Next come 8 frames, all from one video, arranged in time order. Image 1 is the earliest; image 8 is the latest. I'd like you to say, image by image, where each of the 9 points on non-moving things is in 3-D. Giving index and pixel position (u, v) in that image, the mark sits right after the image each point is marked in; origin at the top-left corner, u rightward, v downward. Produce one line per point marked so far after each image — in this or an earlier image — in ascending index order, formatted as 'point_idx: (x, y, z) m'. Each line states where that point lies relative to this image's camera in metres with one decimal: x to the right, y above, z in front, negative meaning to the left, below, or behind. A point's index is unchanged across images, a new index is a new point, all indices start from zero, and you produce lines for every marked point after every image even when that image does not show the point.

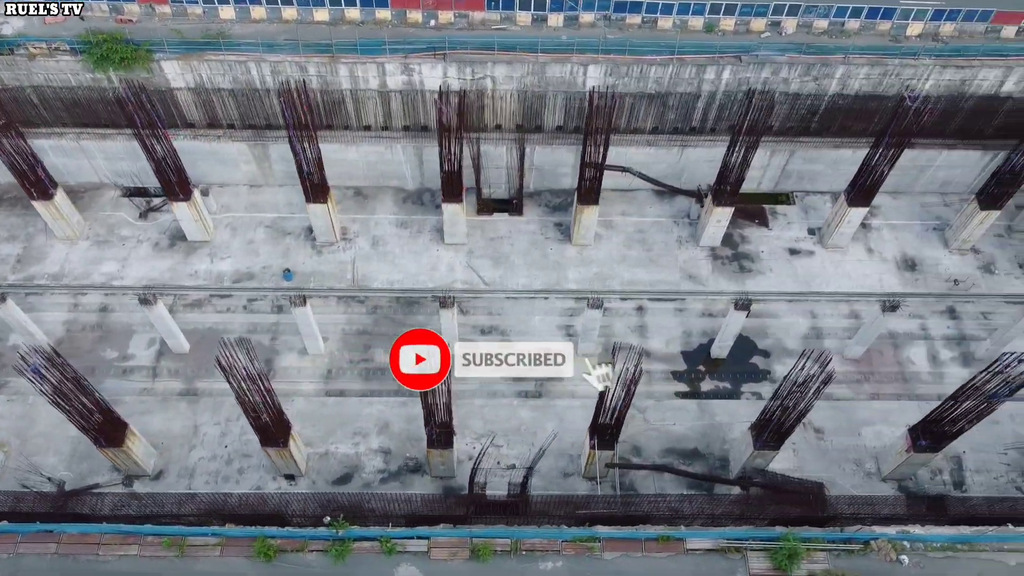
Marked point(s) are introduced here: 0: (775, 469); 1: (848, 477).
0: (+6.5, -4.5, +19.7) m
1: (+8.3, -4.7, +19.6) m
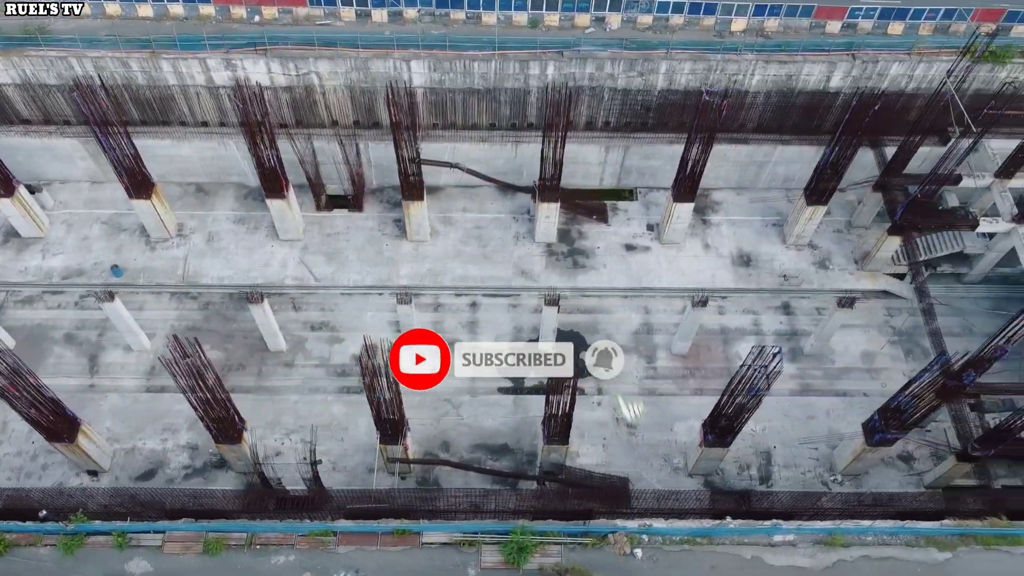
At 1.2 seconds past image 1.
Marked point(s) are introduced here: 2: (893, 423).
0: (+1.7, -4.4, +19.7) m
1: (+3.5, -4.5, +19.6) m
2: (+8.4, -3.0, +17.5) m
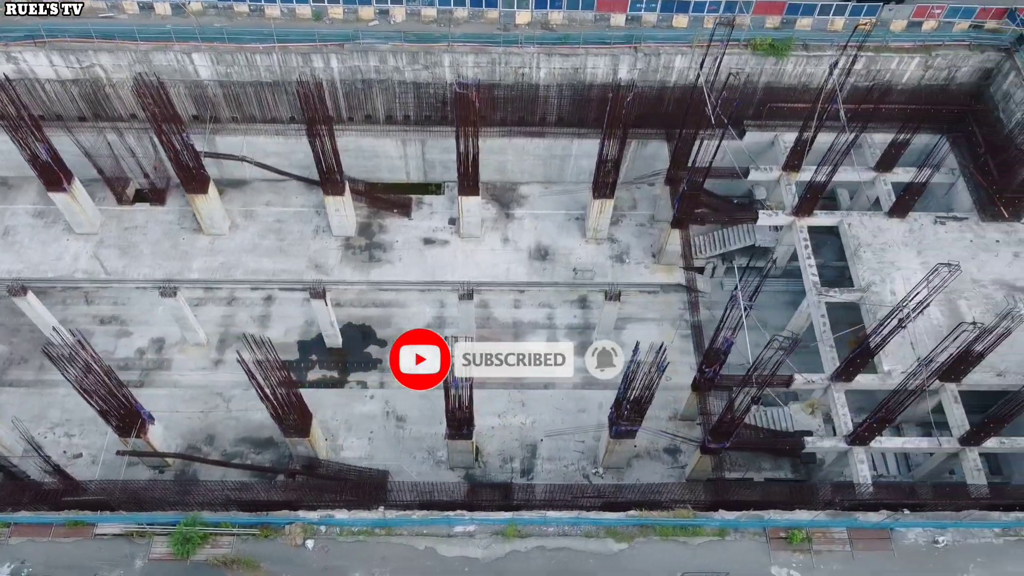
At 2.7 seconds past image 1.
0: (-4.2, -4.2, +19.6) m
1: (-2.4, -4.4, +19.5) m
2: (+2.5, -2.8, +17.4) m
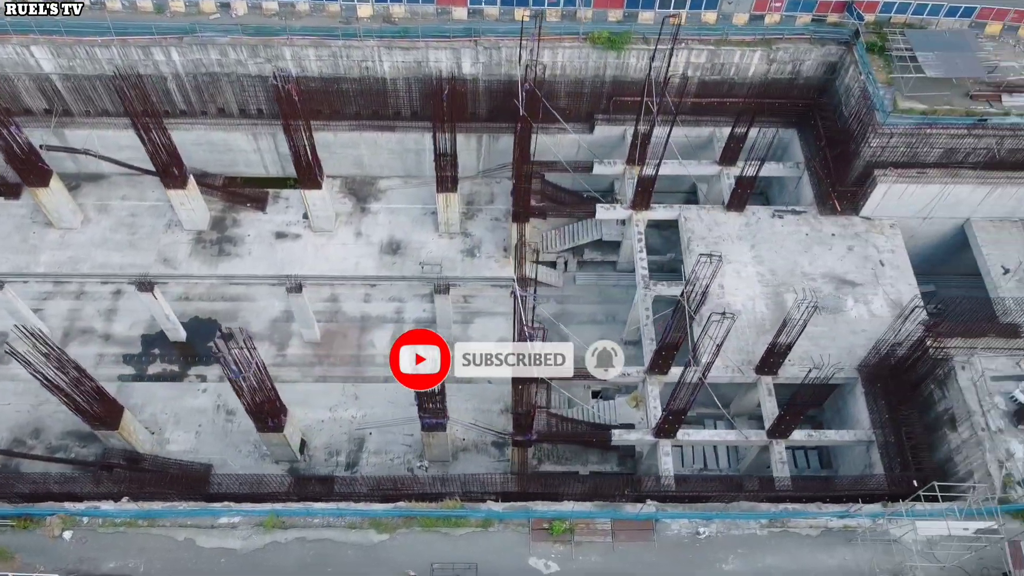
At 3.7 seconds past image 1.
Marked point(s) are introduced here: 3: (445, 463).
0: (-8.5, -4.0, +19.6) m
1: (-6.7, -4.2, +19.5) m
2: (-1.8, -2.6, +17.4) m
3: (-1.6, -4.3, +19.4) m
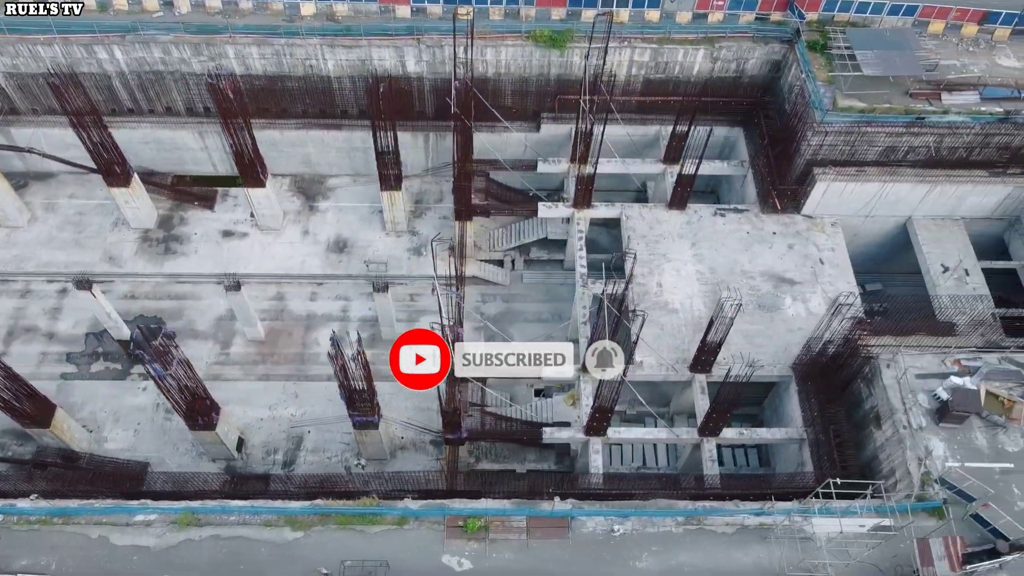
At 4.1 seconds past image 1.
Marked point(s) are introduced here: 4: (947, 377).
0: (-10.0, -4.0, +19.5) m
1: (-8.2, -4.2, +19.5) m
2: (-3.3, -2.6, +17.4) m
3: (-3.2, -4.2, +19.4) m
4: (+8.8, -1.8, +16.0) m
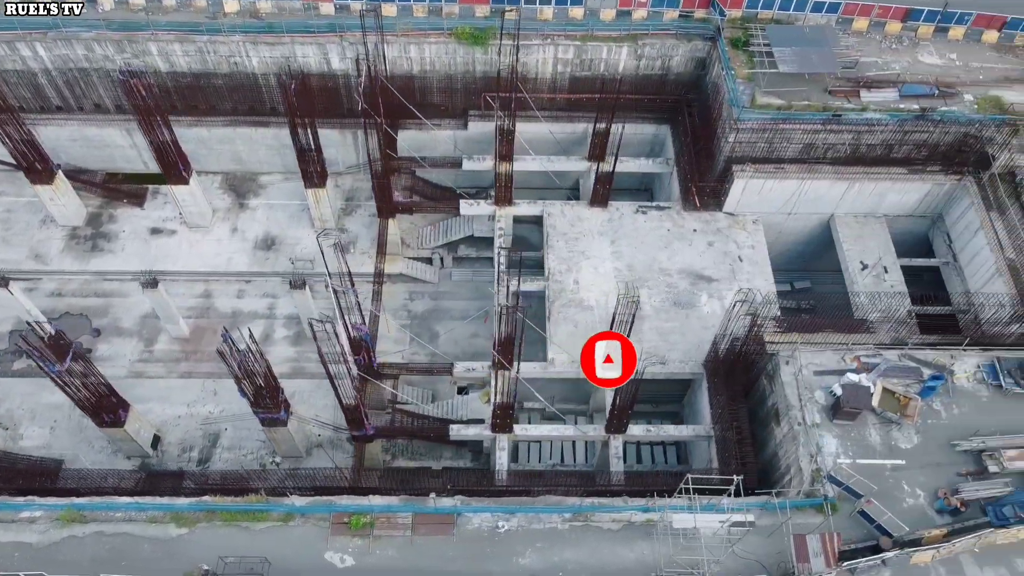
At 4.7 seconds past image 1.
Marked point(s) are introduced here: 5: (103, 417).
0: (-12.1, -3.9, +19.5) m
1: (-10.3, -4.1, +19.5) m
2: (-5.4, -2.5, +17.3) m
3: (-5.3, -4.2, +19.4) m
4: (+6.7, -1.7, +16.0) m
5: (-9.1, -2.9, +17.5) m
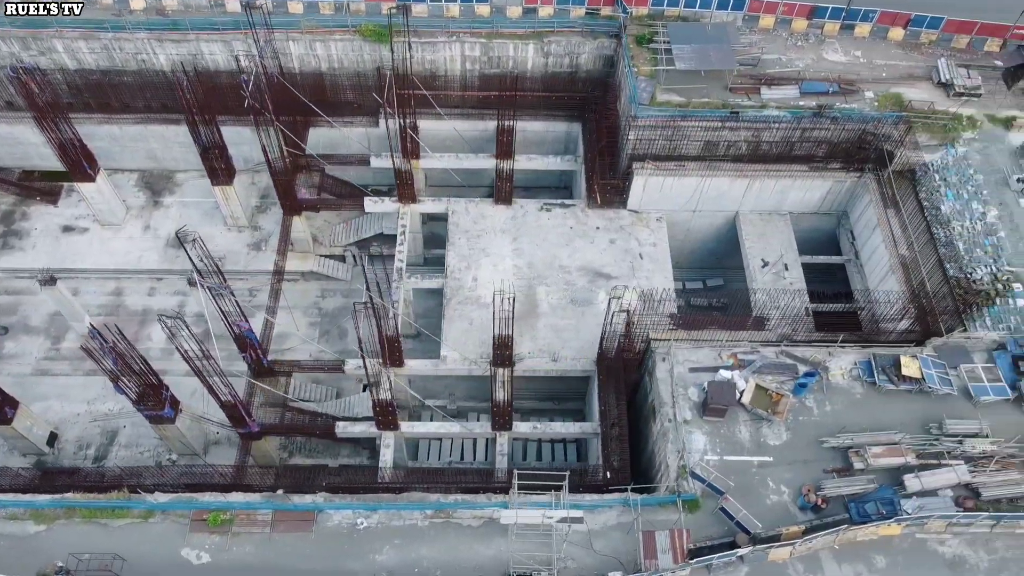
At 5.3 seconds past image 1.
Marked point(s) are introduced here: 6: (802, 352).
0: (-14.6, -3.9, +19.5) m
1: (-12.9, -4.0, +19.4) m
2: (-7.9, -2.5, +17.3) m
3: (-7.8, -4.1, +19.3) m
4: (+4.2, -1.7, +16.0) m
5: (-11.6, -2.8, +17.5) m
6: (+6.0, -1.3, +16.4) m
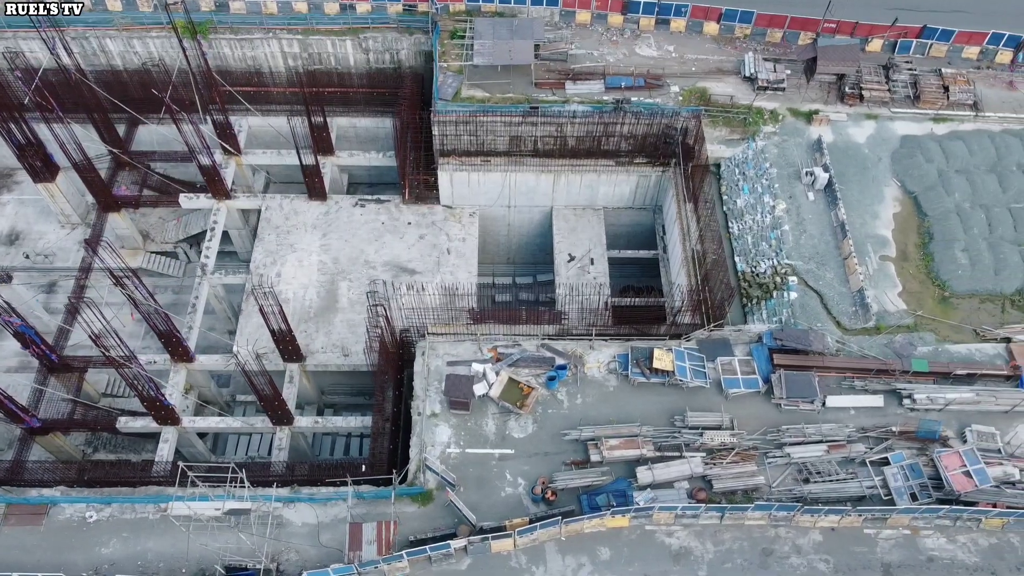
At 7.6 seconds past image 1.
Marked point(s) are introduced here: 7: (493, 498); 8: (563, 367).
0: (-19.6, -3.8, +19.6) m
1: (-17.8, -4.0, +19.6) m
2: (-12.9, -2.4, +17.4) m
3: (-12.7, -4.0, +19.4) m
4: (-0.8, -1.6, +16.0) m
5: (-16.6, -2.7, +17.6) m
6: (+1.1, -1.2, +16.4) m
7: (-0.3, -3.9, +14.6) m
8: (+1.1, -1.6, +15.9) m
